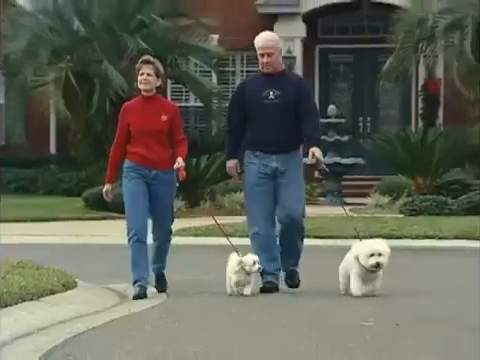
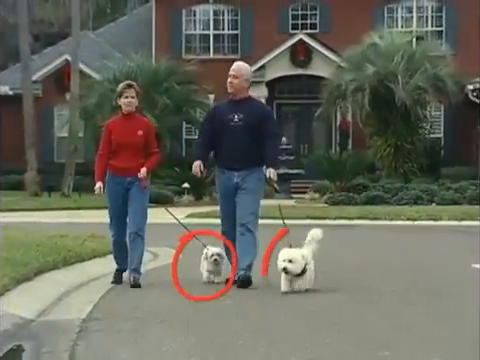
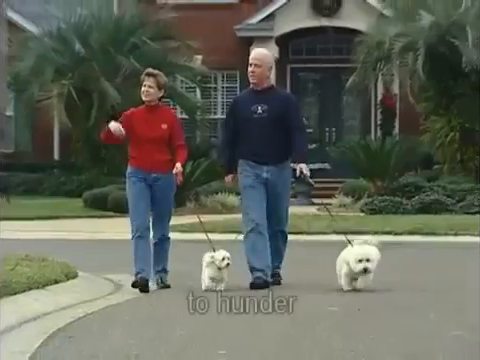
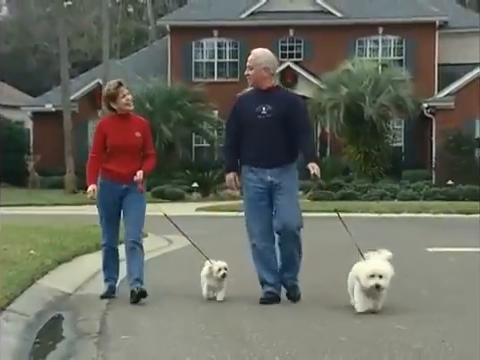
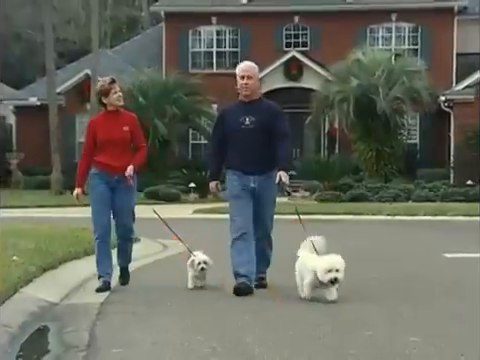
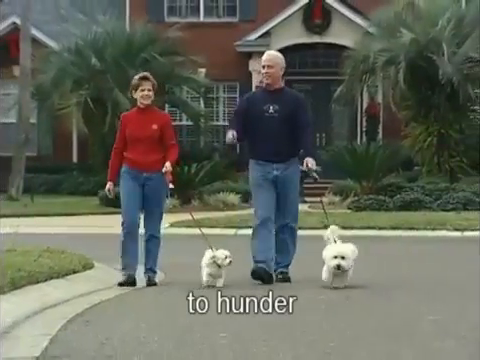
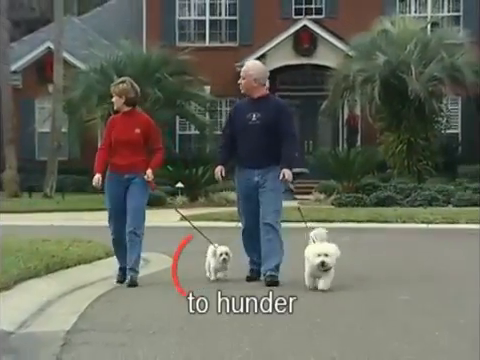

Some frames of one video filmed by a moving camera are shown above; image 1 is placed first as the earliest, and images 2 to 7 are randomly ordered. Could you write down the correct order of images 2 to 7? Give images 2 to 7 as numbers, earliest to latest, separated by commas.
3, 6, 7, 2, 5, 4
